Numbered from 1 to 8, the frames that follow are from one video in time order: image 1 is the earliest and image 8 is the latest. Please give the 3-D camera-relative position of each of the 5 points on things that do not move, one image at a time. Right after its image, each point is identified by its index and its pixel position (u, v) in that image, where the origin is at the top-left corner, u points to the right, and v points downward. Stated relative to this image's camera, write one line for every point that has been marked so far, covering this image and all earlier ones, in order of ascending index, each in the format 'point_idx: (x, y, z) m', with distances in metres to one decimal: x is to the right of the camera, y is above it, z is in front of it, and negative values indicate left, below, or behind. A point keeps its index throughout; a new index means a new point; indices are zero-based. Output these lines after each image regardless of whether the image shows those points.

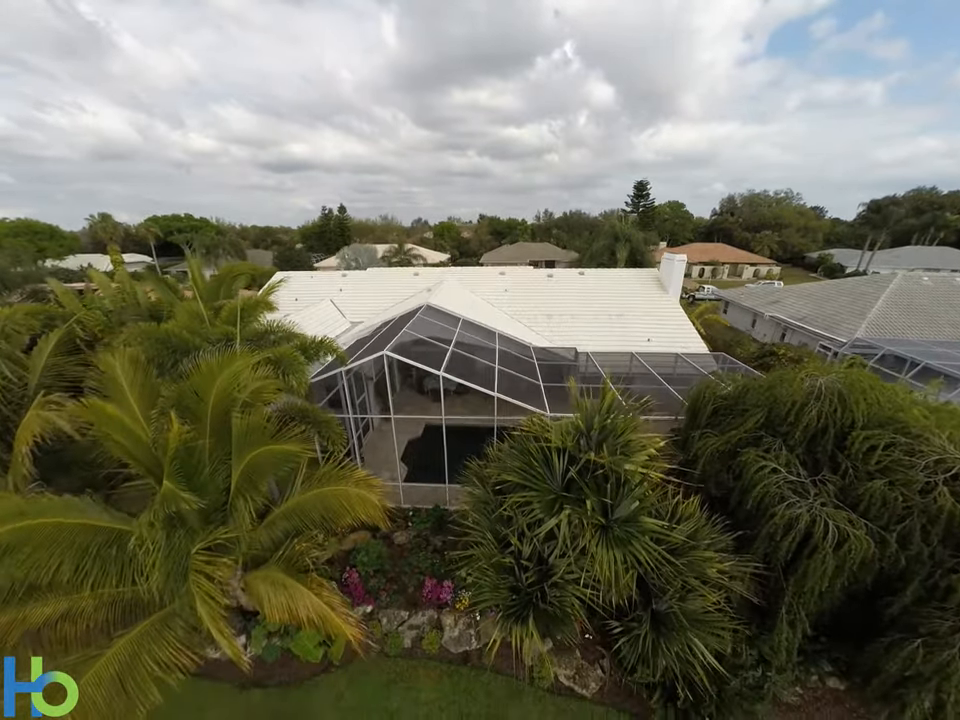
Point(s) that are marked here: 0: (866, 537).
0: (+6.4, -2.9, +6.3) m
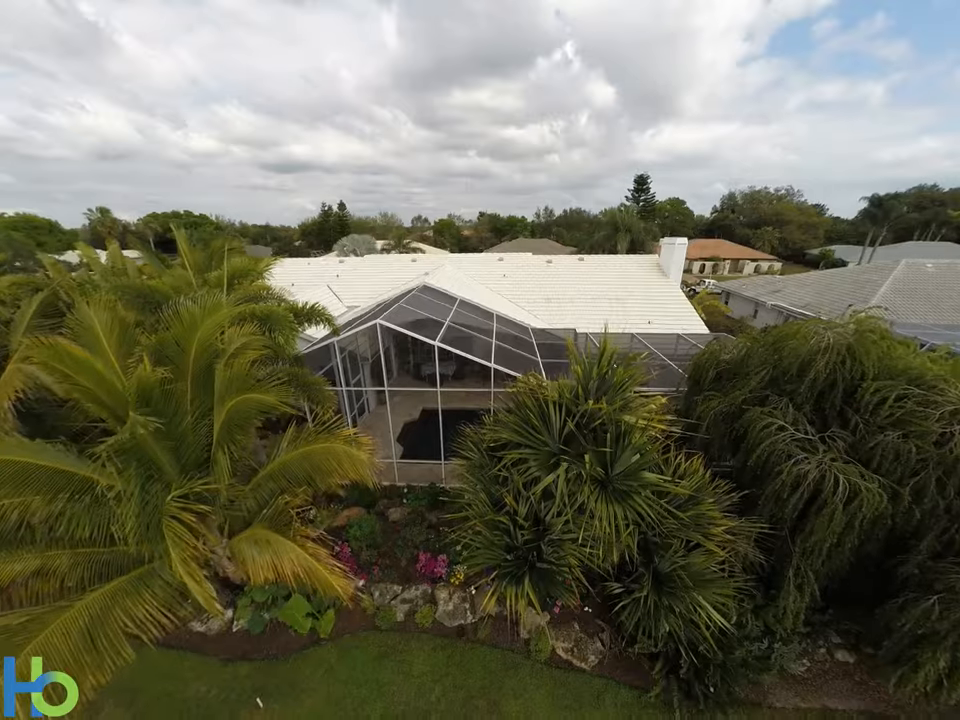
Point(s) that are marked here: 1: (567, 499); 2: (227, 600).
0: (+6.3, -2.1, +6.0) m
1: (+1.5, -2.4, +6.4) m
2: (-6.2, -5.9, +9.2) m
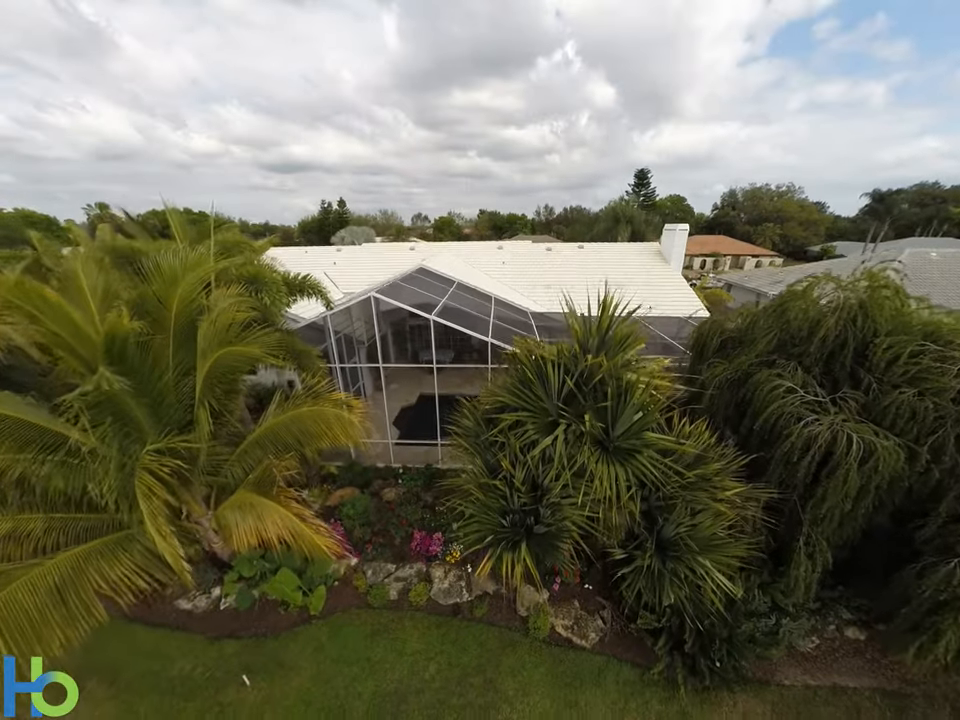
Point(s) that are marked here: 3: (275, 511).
0: (+6.2, -1.3, +5.7) m
1: (+1.4, -1.7, +6.1) m
2: (-6.3, -5.2, +8.9) m
3: (-3.2, -2.3, +5.9) m
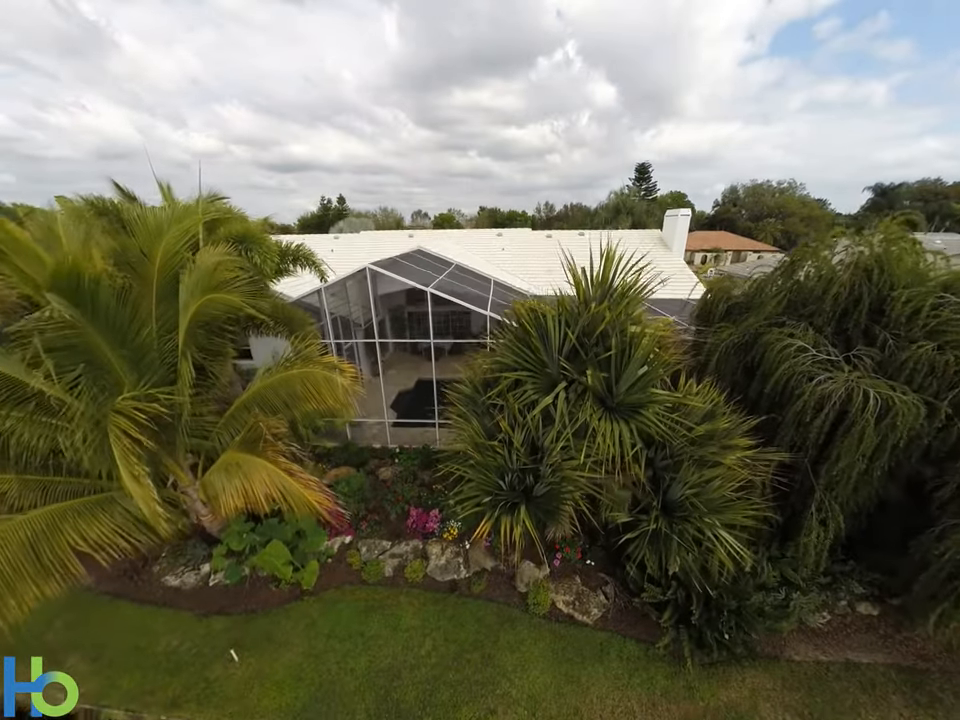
0: (+6.2, -0.6, +5.4) m
1: (+1.3, -0.9, +5.8) m
2: (-6.4, -4.4, +8.7) m
3: (-3.2, -1.6, +5.6) m
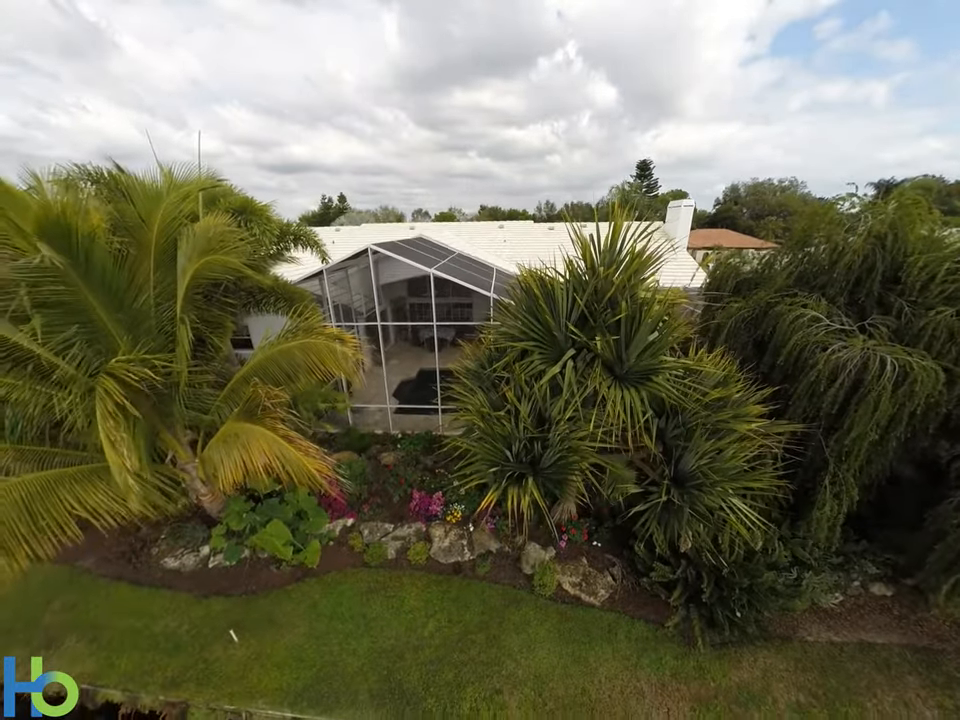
0: (+6.3, -0.2, +5.2) m
1: (+1.4, -0.5, +5.7) m
2: (-6.3, -4.0, +8.5) m
3: (-3.2, -1.1, +5.5) m
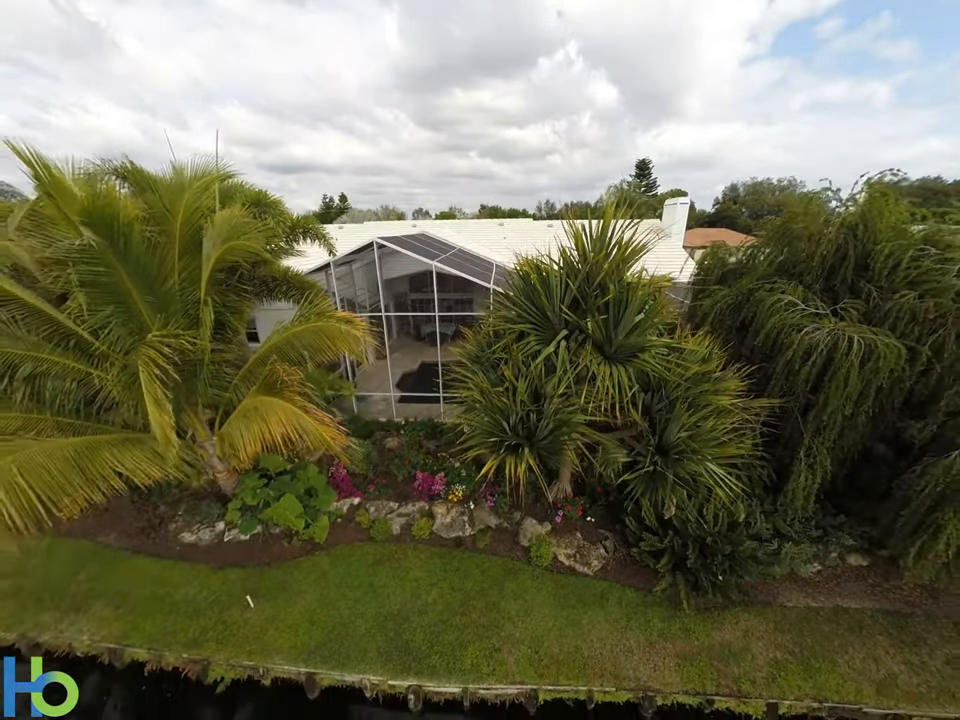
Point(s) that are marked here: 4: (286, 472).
0: (+6.3, +0.2, +5.7) m
1: (+1.4, -0.1, +6.2) m
2: (-6.2, -3.6, +9.0) m
3: (-3.1, -0.8, +6.0) m
4: (-4.6, -2.7, +9.0) m
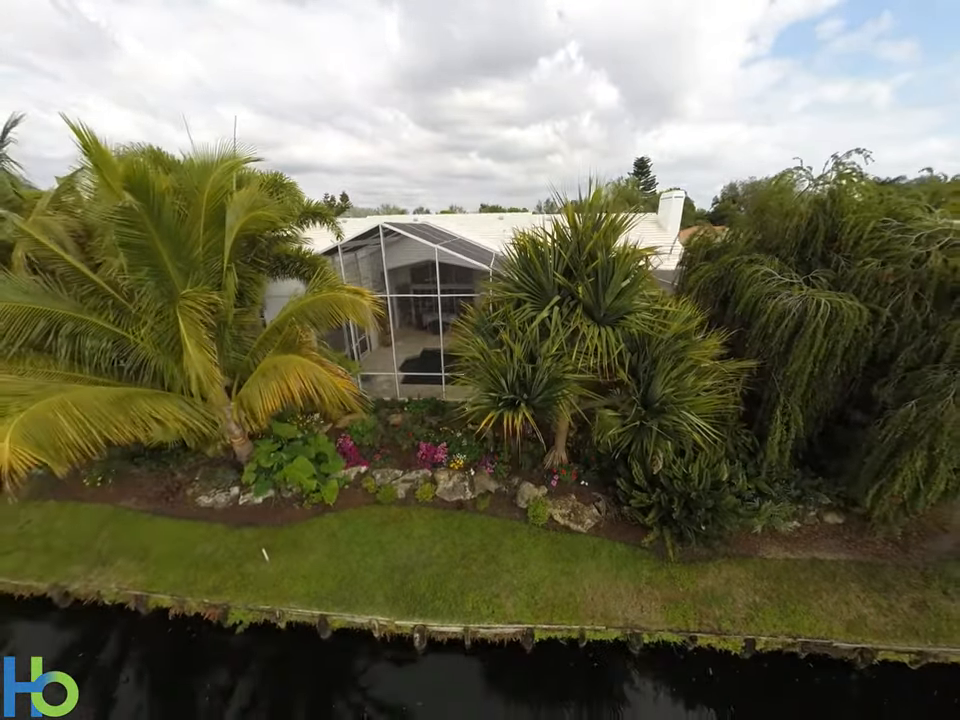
0: (+6.3, +0.8, +6.2) m
1: (+1.5, +0.5, +6.7) m
2: (-6.2, -3.0, +9.5) m
3: (-3.1, -0.1, +6.5) m
4: (-4.6, -2.0, +9.5) m
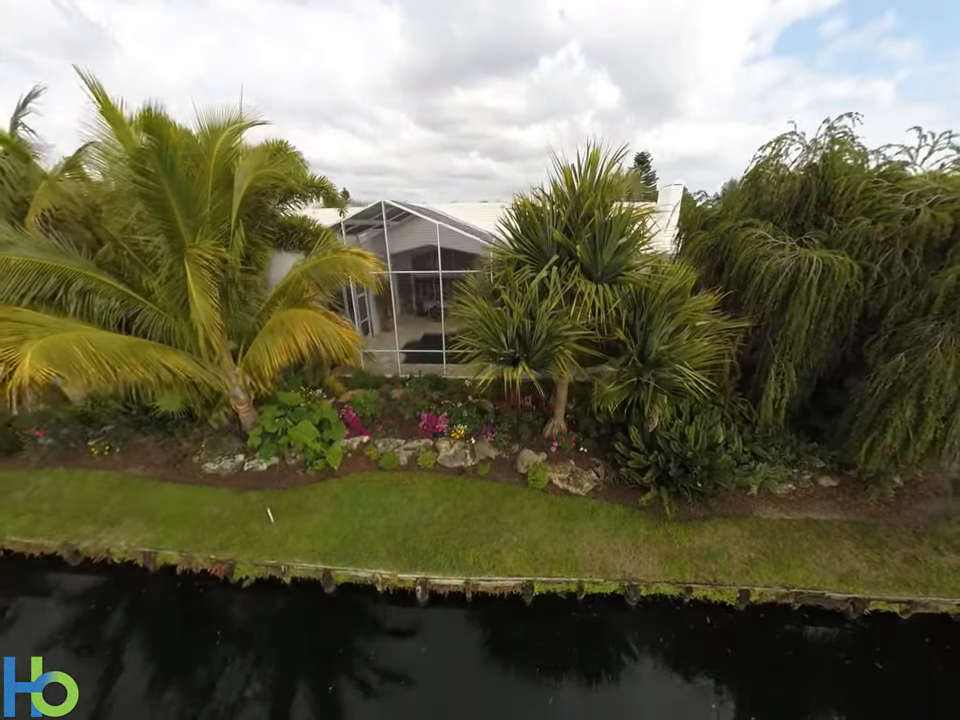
0: (+6.3, +1.6, +6.4) m
1: (+1.5, +1.3, +6.9) m
2: (-6.2, -2.2, +9.7) m
3: (-3.1, +0.7, +6.7) m
4: (-4.6, -1.2, +9.6) m
